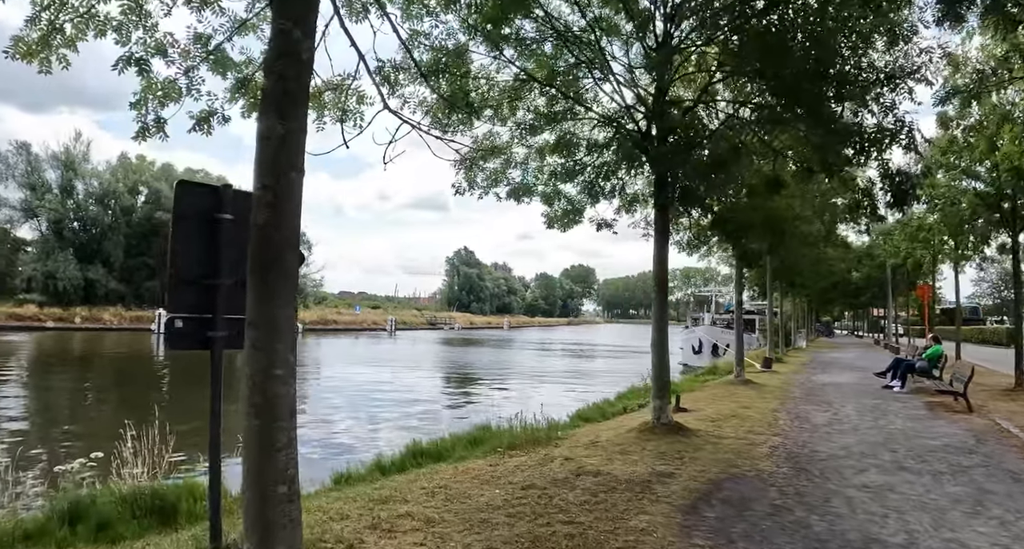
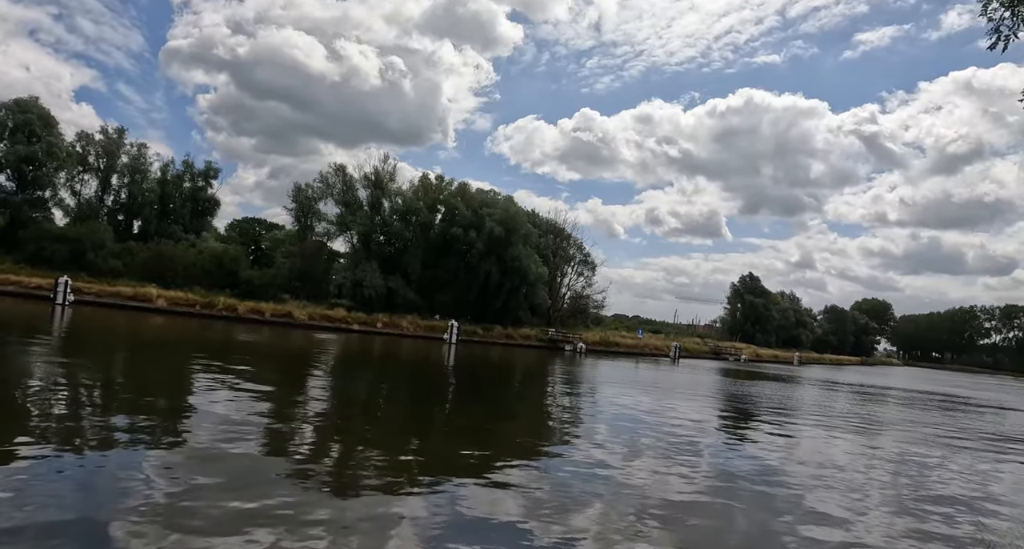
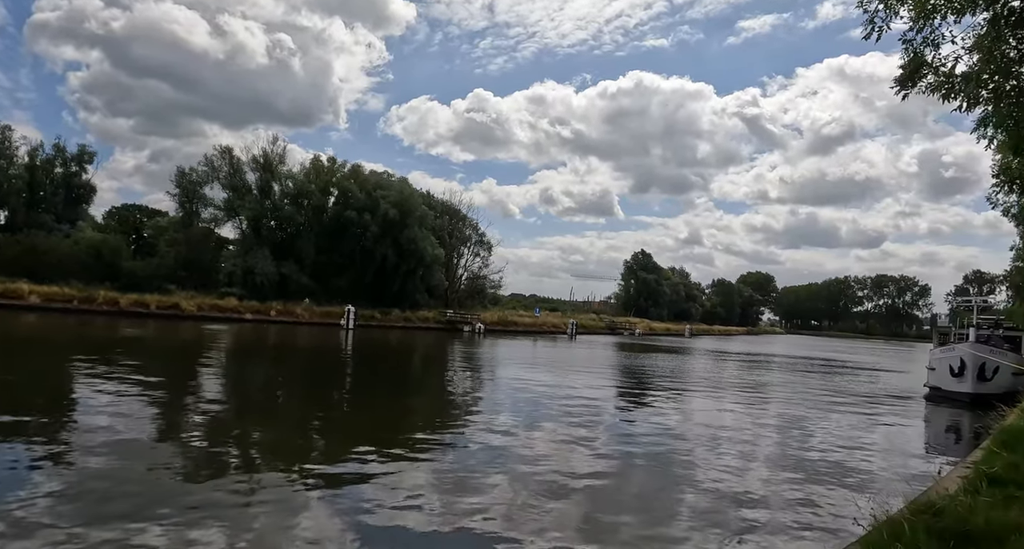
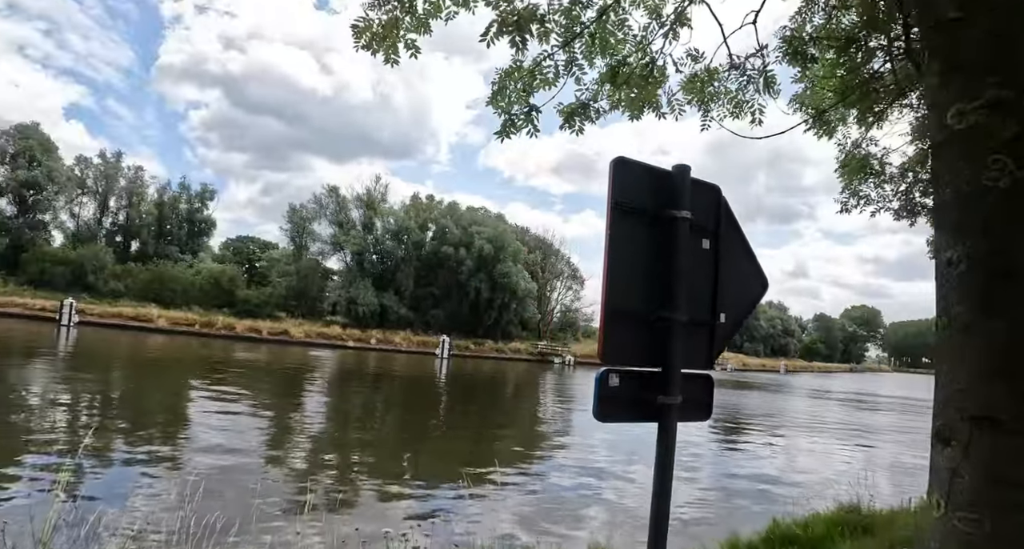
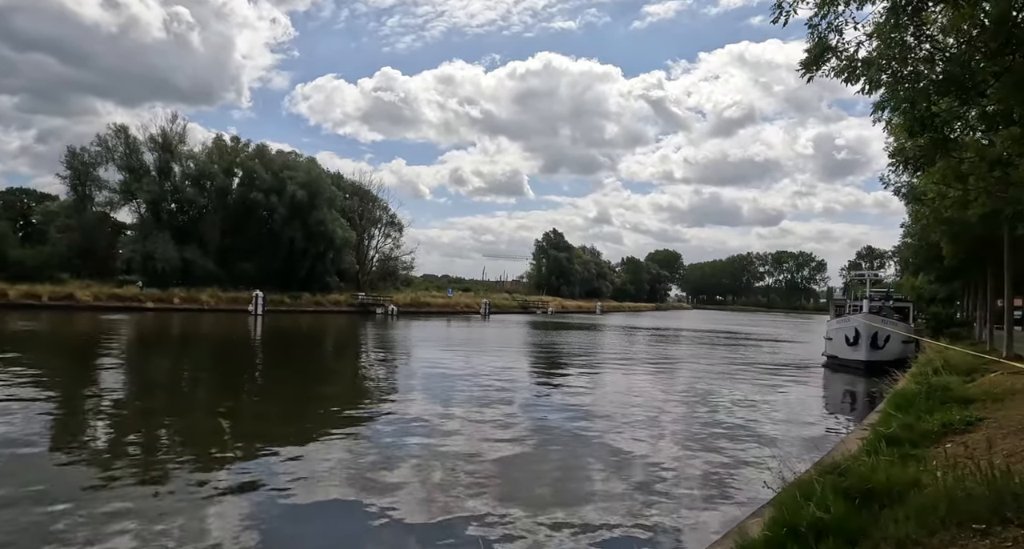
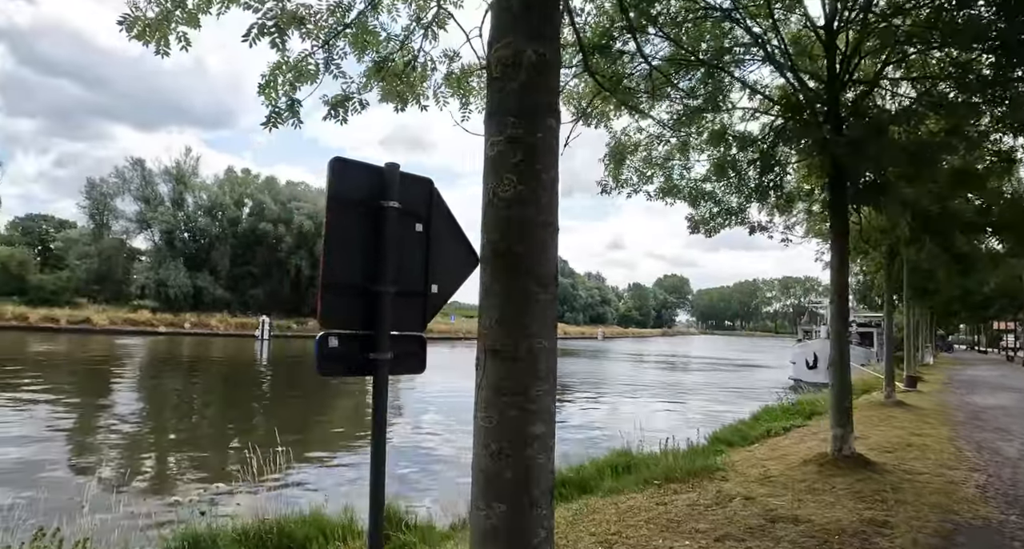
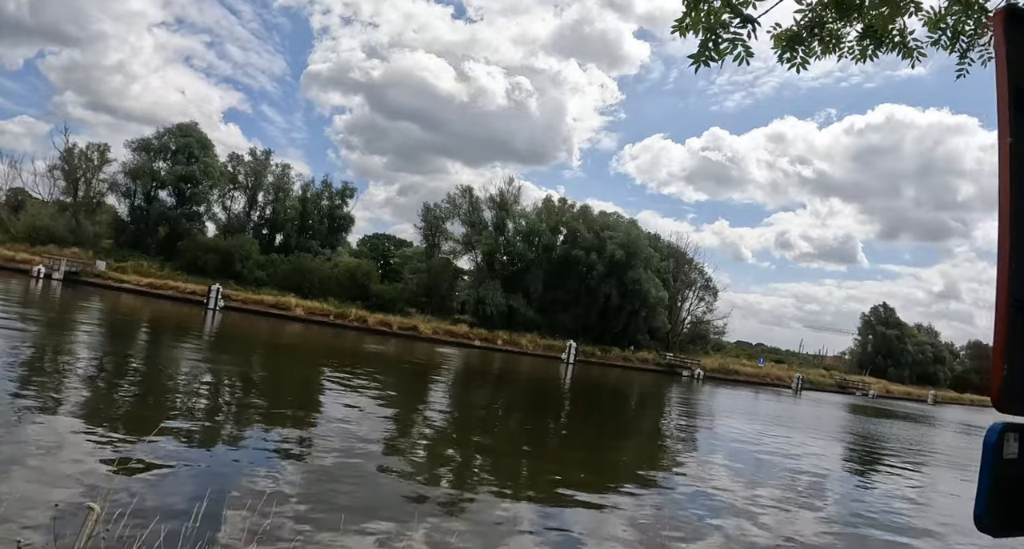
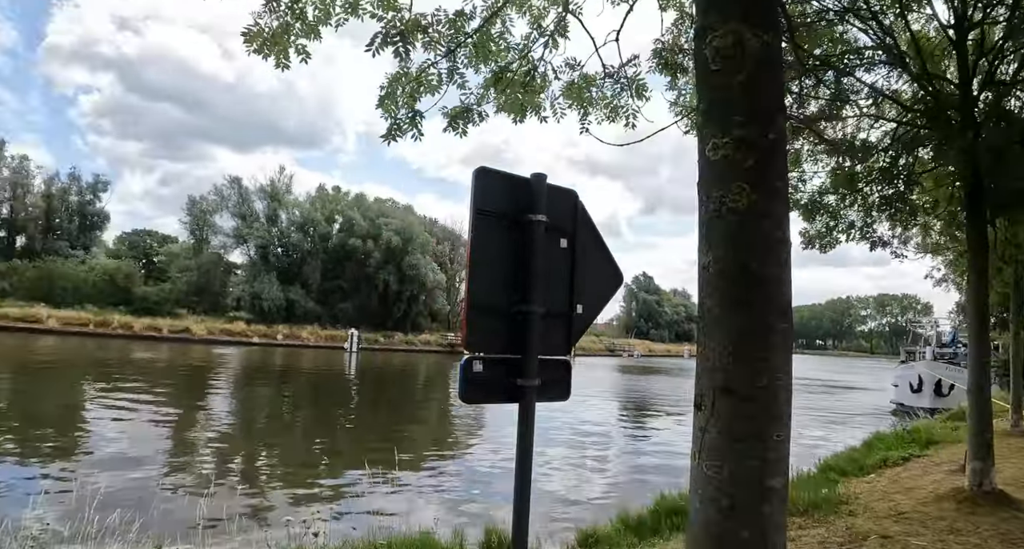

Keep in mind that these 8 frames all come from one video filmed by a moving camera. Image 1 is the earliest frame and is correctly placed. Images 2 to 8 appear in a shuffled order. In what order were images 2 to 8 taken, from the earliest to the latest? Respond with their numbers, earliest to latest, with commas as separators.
6, 8, 4, 7, 2, 3, 5
